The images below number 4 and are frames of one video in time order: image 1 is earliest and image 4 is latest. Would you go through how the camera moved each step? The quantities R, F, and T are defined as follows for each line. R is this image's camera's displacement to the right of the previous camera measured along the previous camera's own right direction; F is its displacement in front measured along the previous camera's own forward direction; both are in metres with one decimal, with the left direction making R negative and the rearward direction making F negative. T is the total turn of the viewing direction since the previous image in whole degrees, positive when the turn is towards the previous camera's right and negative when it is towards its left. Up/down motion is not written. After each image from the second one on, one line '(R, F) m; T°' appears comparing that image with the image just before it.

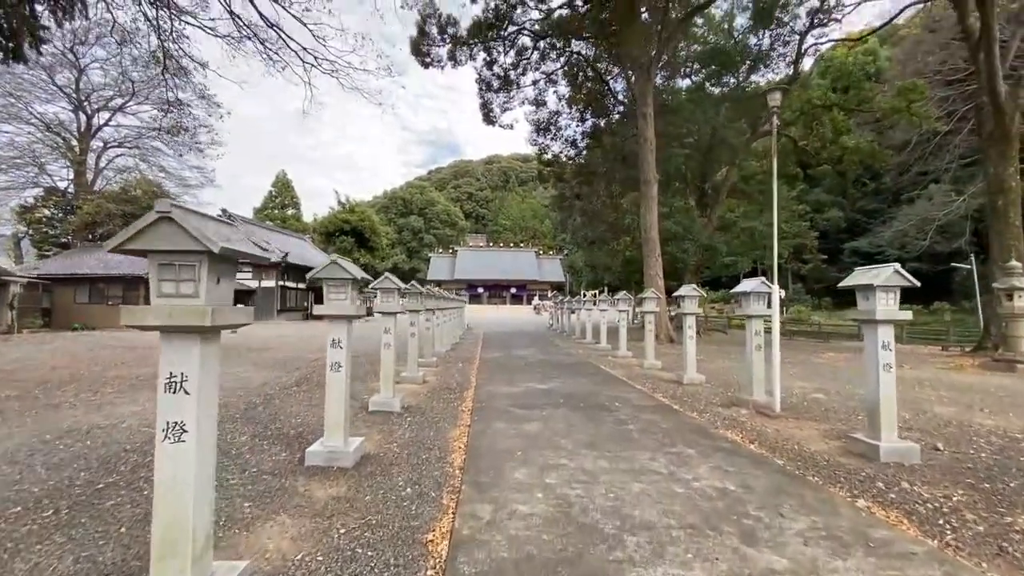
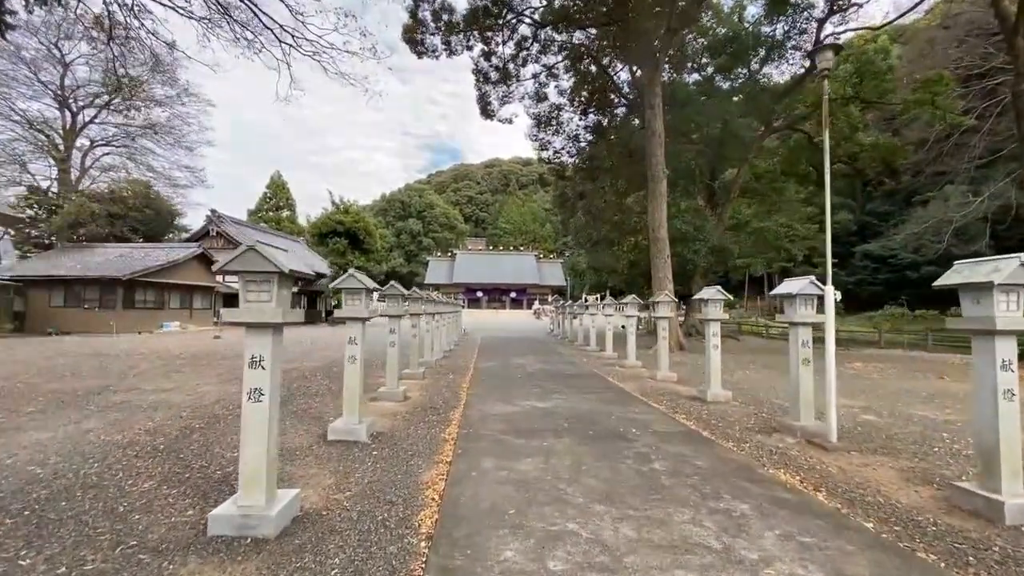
(+0.1, +1.1) m; 0°
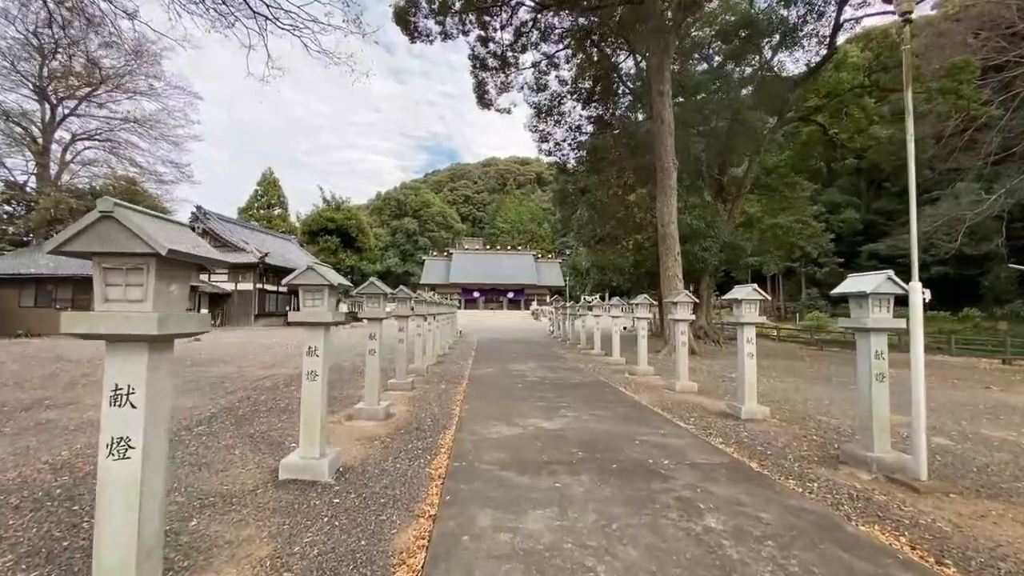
(-0.1, +1.0) m; 0°
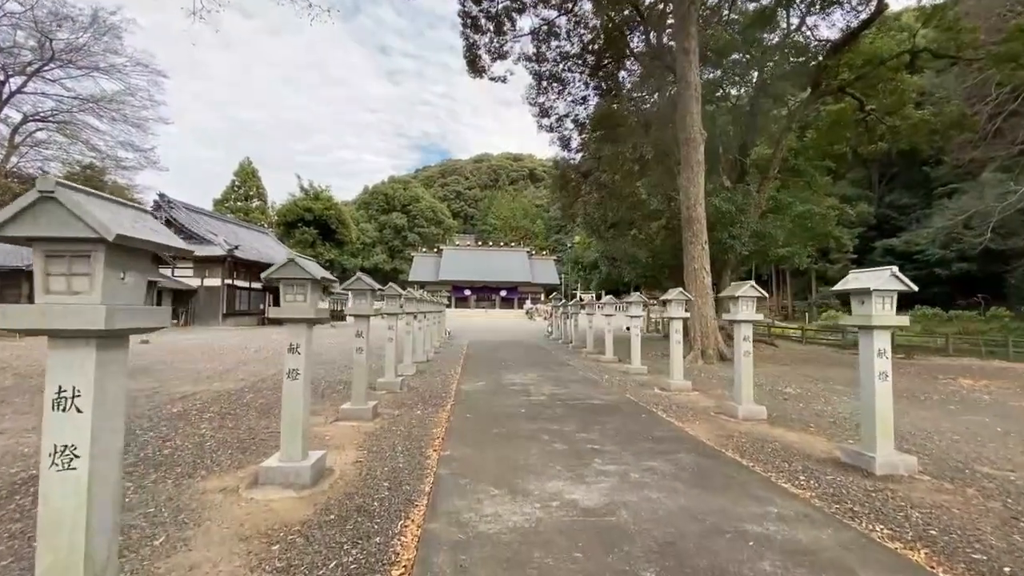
(-0.1, +2.2) m; +1°
